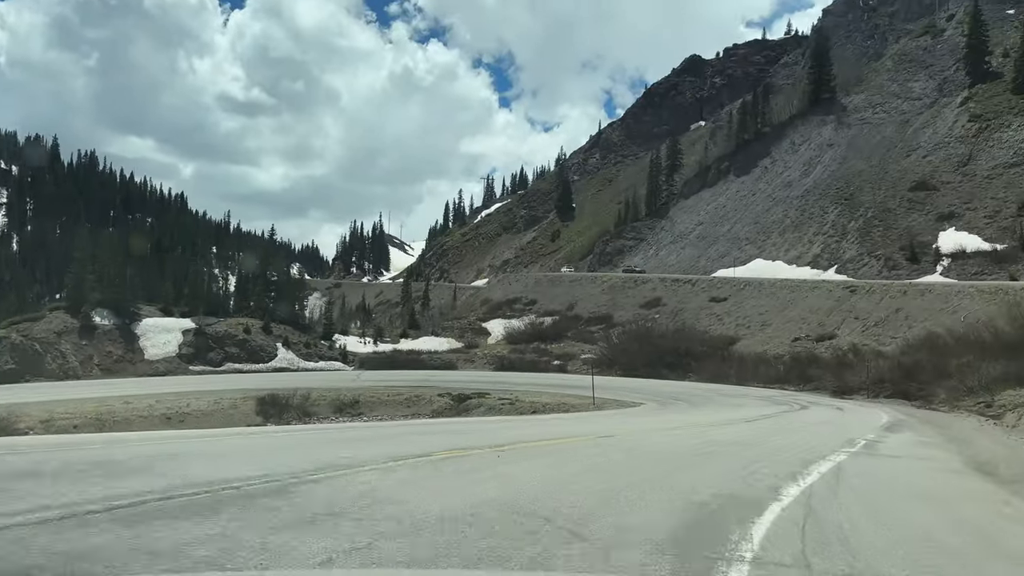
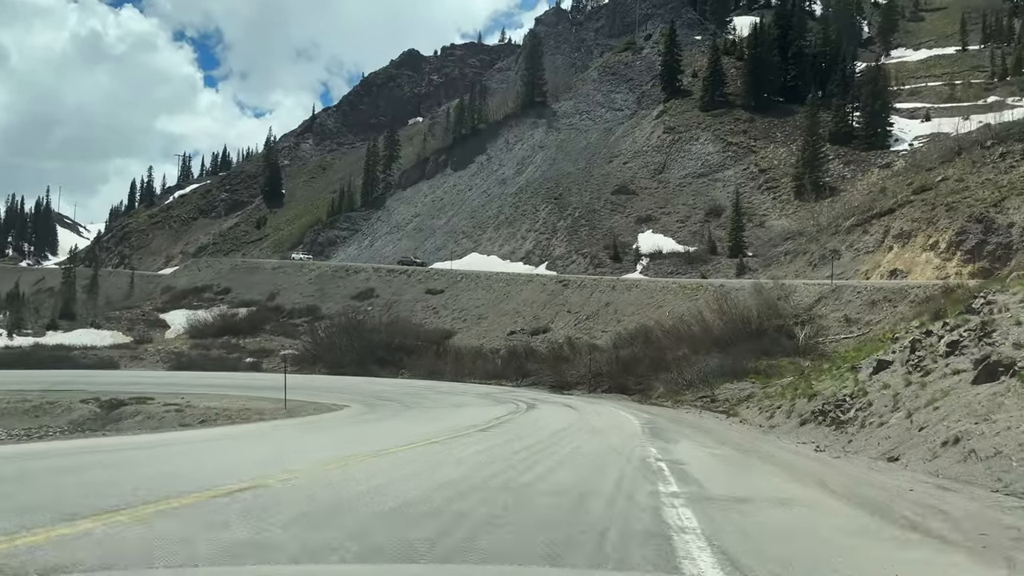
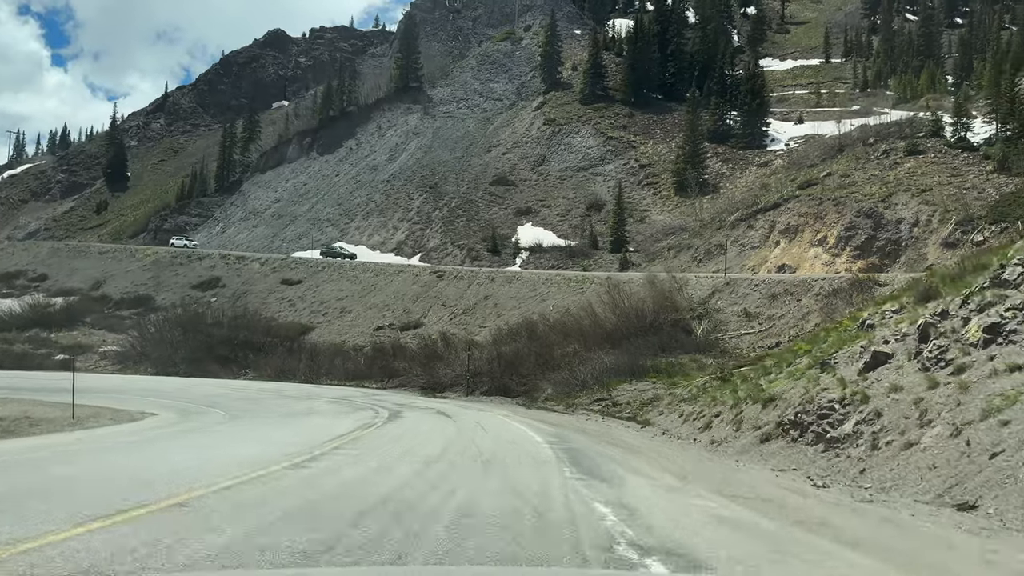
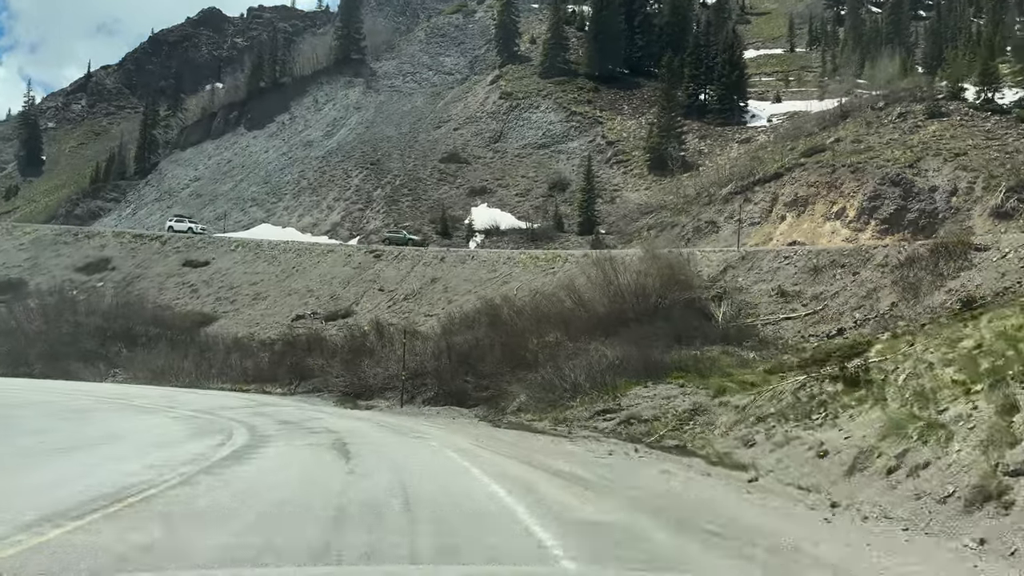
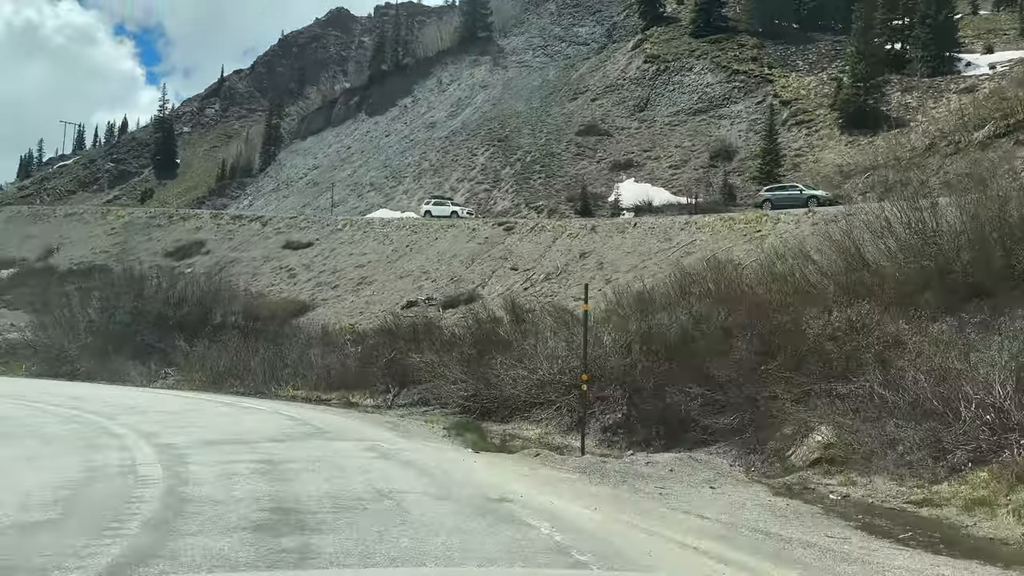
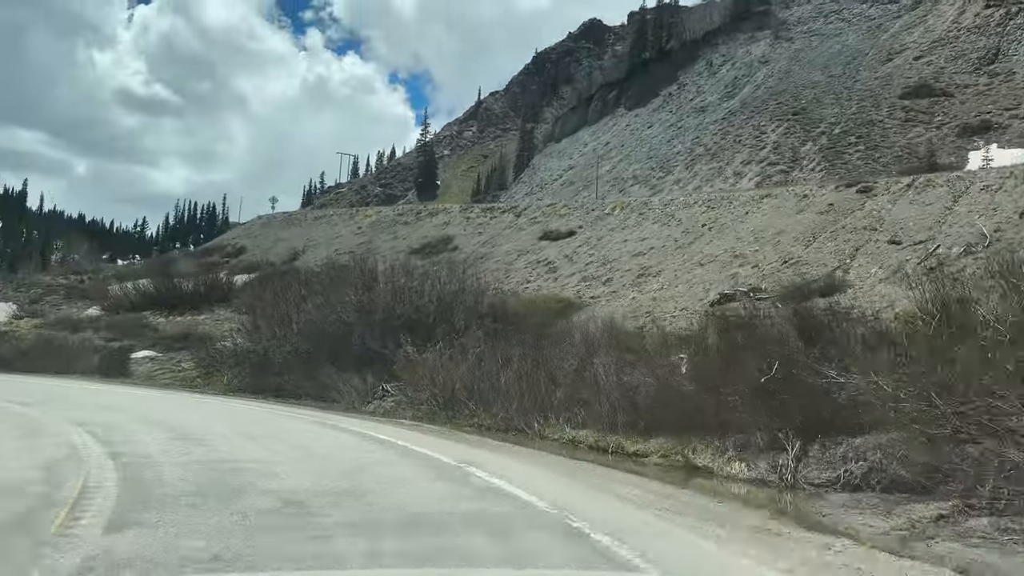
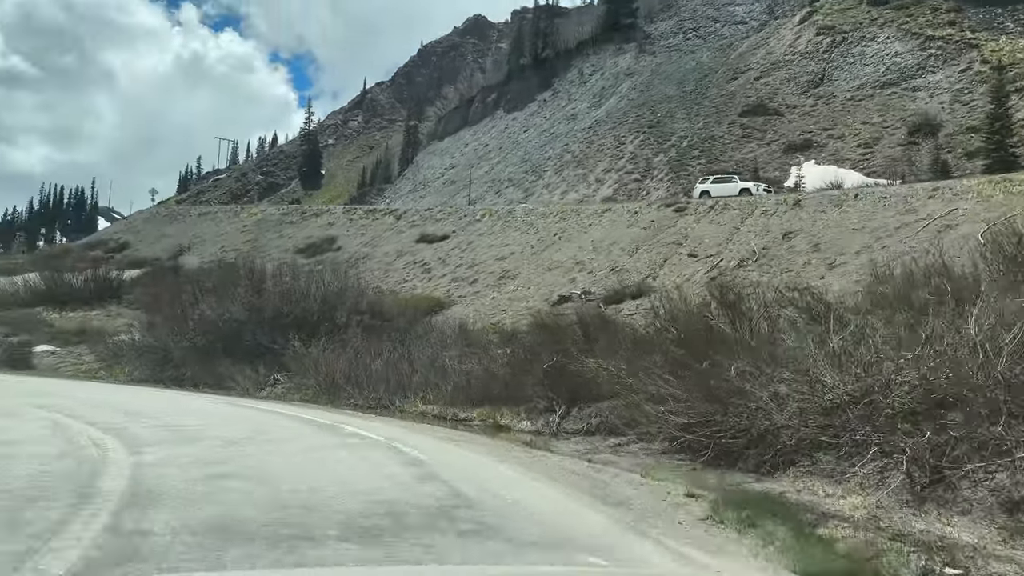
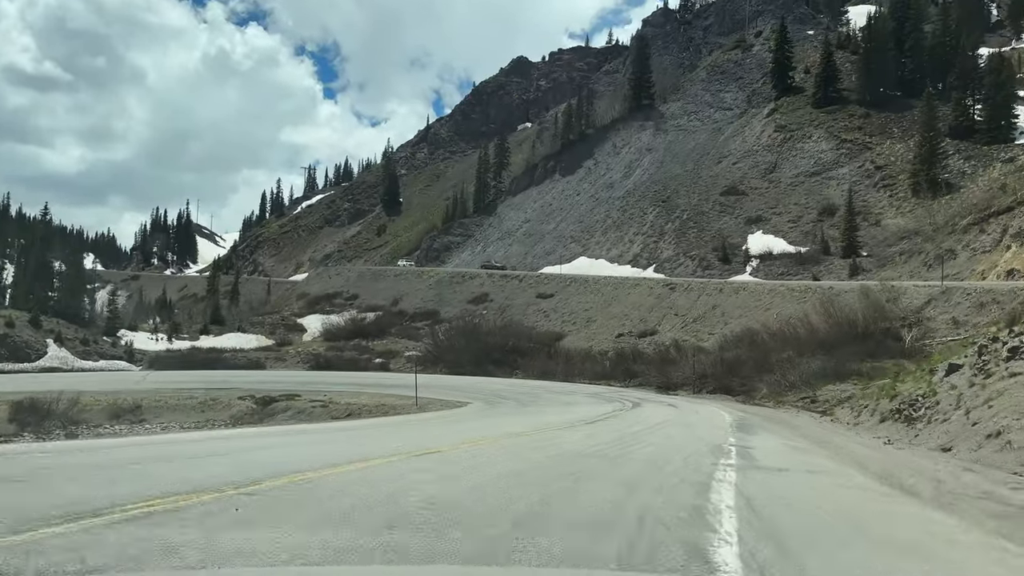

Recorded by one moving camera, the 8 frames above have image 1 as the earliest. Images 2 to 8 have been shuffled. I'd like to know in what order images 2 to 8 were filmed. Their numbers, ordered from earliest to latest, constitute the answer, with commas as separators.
8, 2, 3, 4, 5, 7, 6
